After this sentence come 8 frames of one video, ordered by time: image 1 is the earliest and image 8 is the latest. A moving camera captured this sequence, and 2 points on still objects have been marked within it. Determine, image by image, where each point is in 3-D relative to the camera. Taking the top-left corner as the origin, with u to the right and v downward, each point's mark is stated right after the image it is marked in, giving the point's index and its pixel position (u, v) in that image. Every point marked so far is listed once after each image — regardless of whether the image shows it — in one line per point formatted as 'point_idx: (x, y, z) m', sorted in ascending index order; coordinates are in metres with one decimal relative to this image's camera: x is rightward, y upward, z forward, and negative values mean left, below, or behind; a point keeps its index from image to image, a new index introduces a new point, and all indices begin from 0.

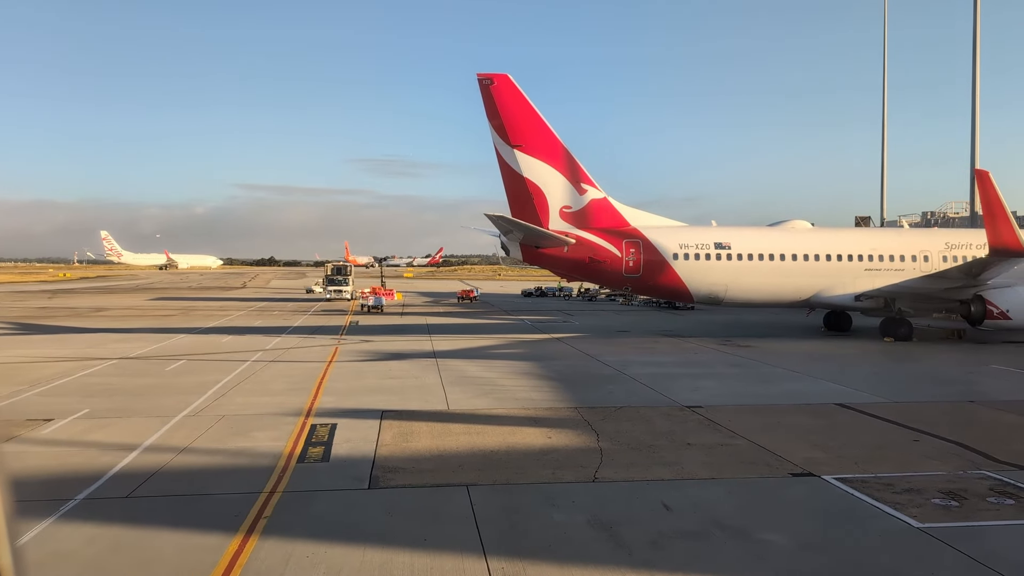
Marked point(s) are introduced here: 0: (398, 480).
0: (-1.1, -1.8, +8.2) m
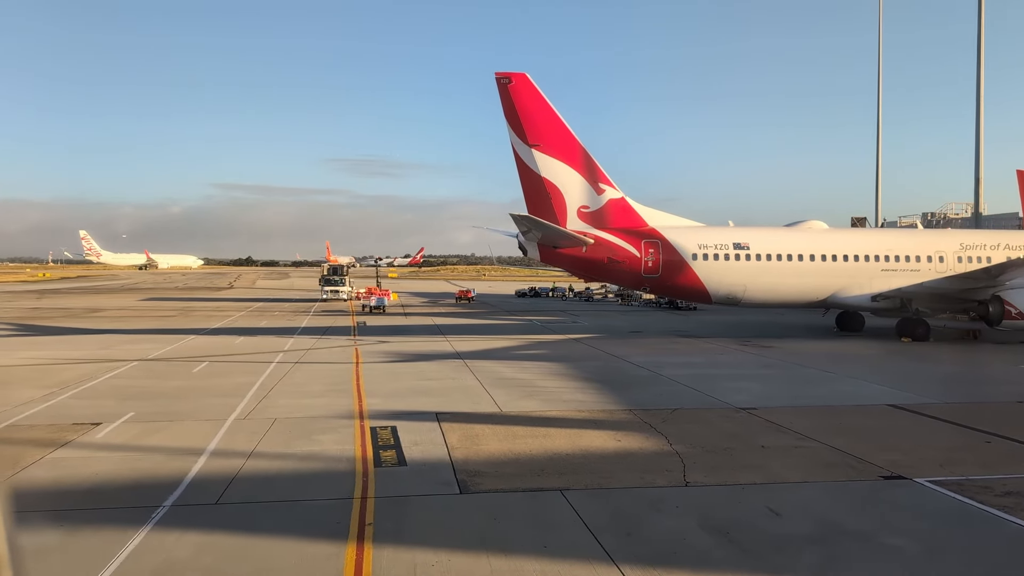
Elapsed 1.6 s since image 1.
0: (-0.2, -1.8, +8.1) m
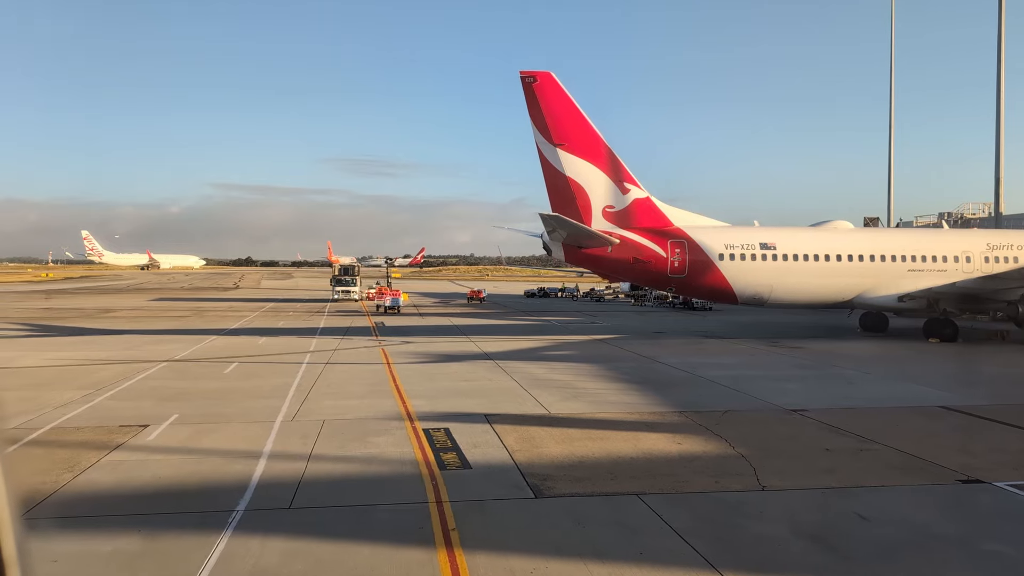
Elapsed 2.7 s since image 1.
0: (+0.5, -1.8, +7.9) m
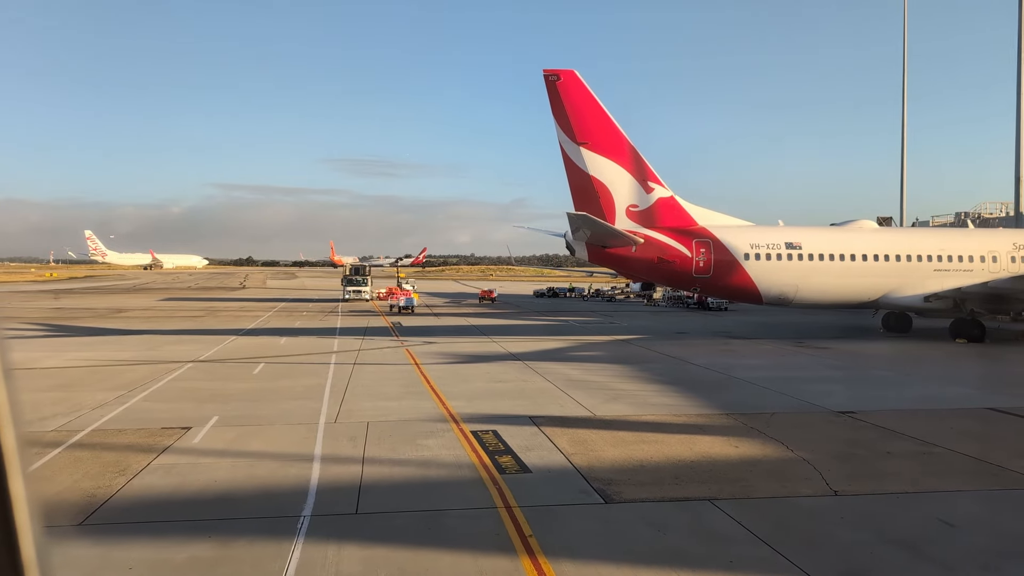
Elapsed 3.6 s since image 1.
0: (+1.1, -1.8, +7.8) m
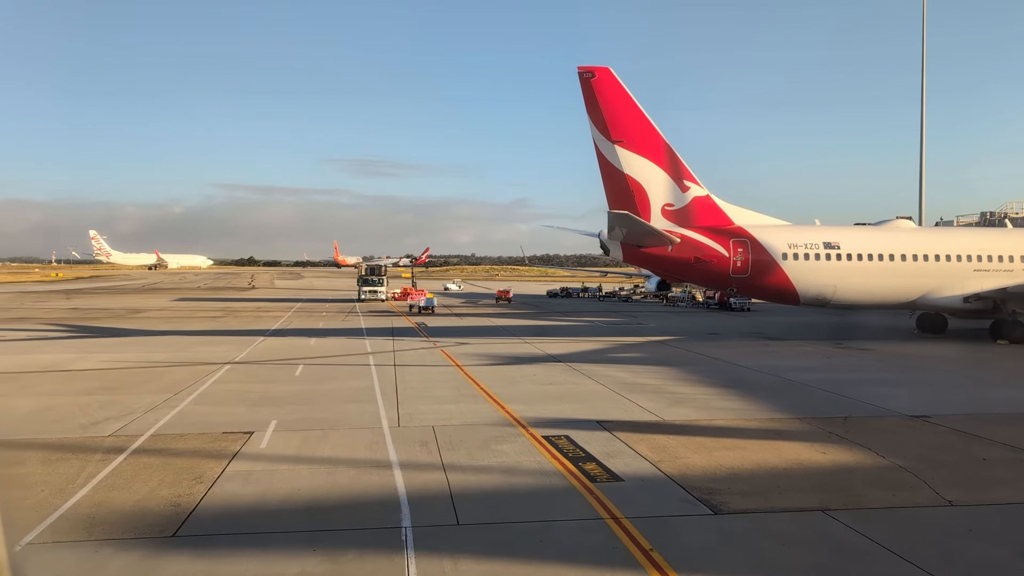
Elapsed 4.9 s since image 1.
0: (+1.9, -1.9, +7.4) m
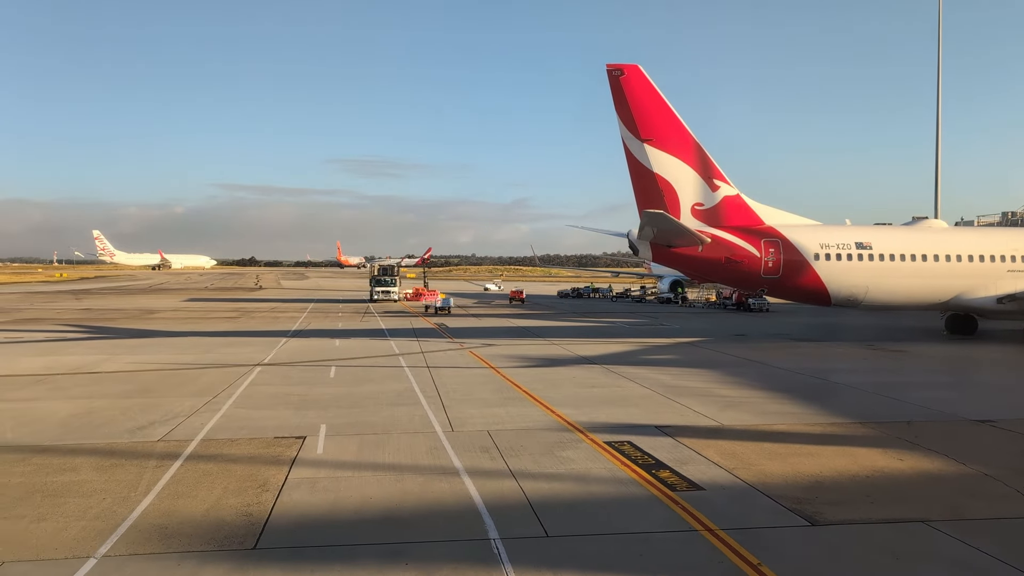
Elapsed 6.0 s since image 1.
0: (+2.6, -1.9, +7.2) m
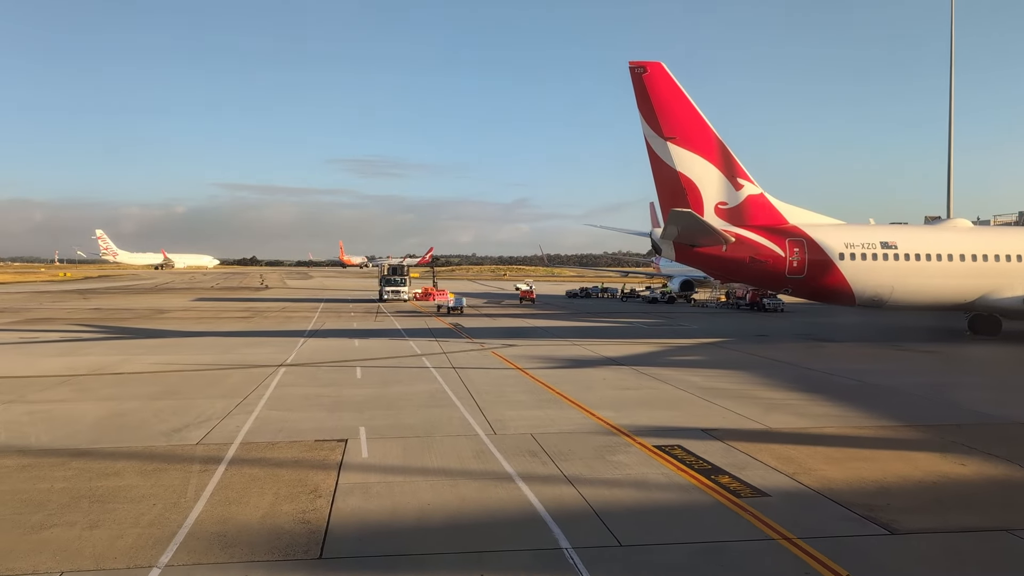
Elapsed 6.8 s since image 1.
0: (+3.2, -1.9, +6.9) m
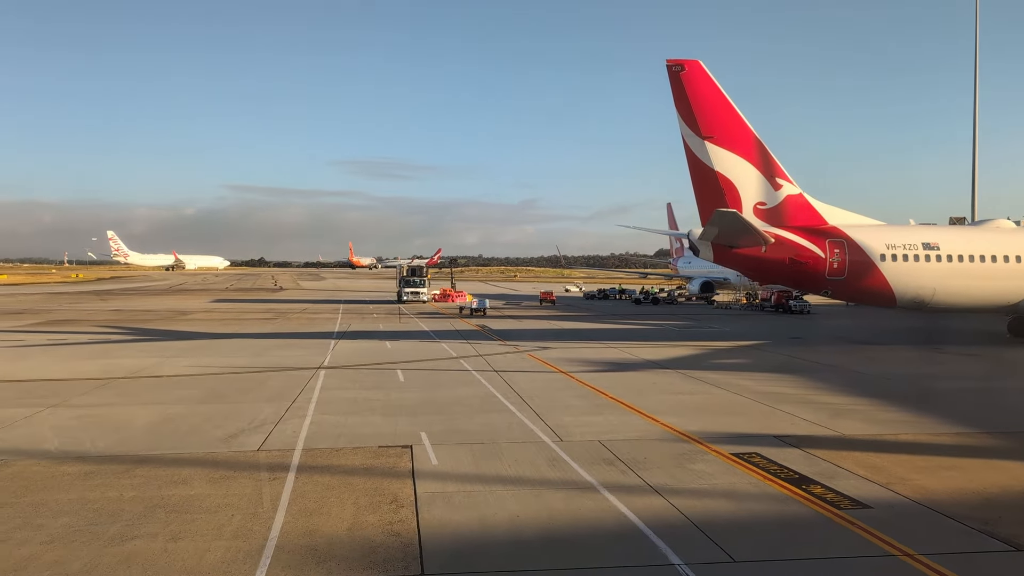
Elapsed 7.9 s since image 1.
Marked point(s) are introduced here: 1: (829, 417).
0: (+3.9, -1.9, +6.6) m
1: (+4.4, -1.8, +12.0) m
